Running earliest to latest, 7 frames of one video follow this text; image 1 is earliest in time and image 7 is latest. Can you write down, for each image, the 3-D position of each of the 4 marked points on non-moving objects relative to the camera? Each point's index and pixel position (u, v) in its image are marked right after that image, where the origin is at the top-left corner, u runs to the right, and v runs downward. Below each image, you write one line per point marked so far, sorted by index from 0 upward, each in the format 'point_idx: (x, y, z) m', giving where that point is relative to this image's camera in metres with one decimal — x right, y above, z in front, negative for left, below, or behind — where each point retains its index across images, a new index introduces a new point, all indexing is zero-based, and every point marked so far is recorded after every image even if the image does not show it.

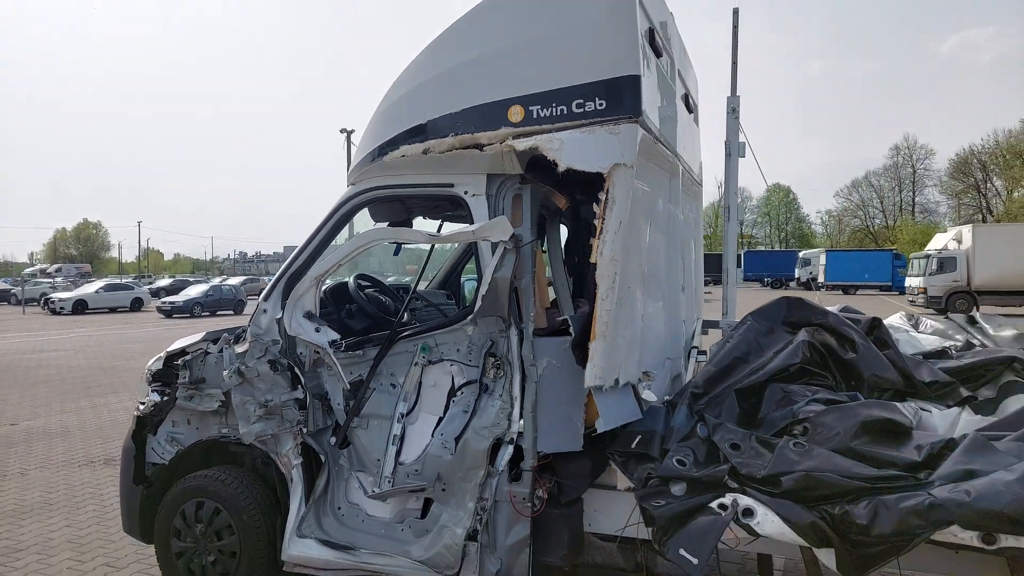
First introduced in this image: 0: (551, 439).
0: (+0.2, -0.7, +3.2) m
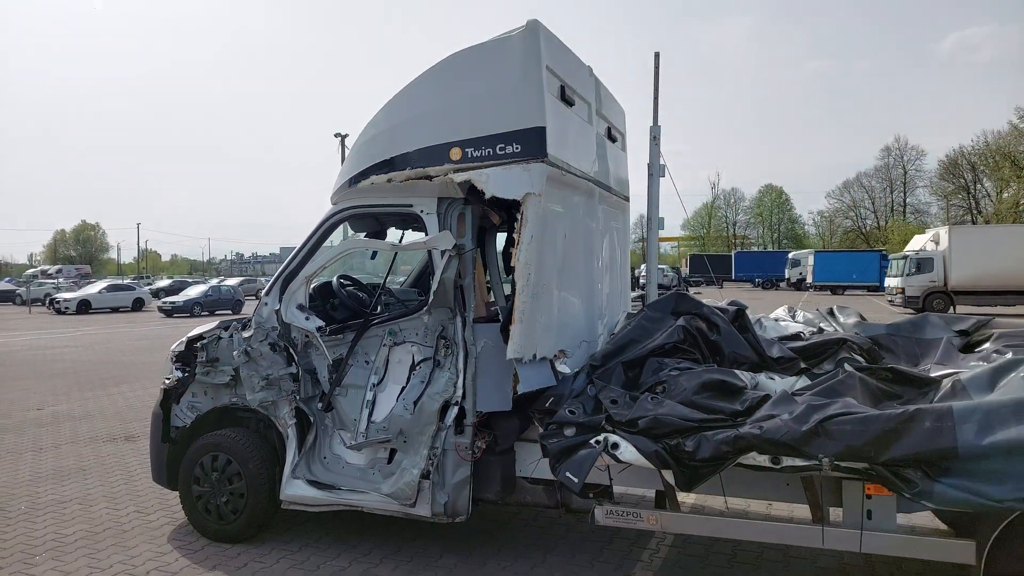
0: (-0.1, -0.6, +4.2) m
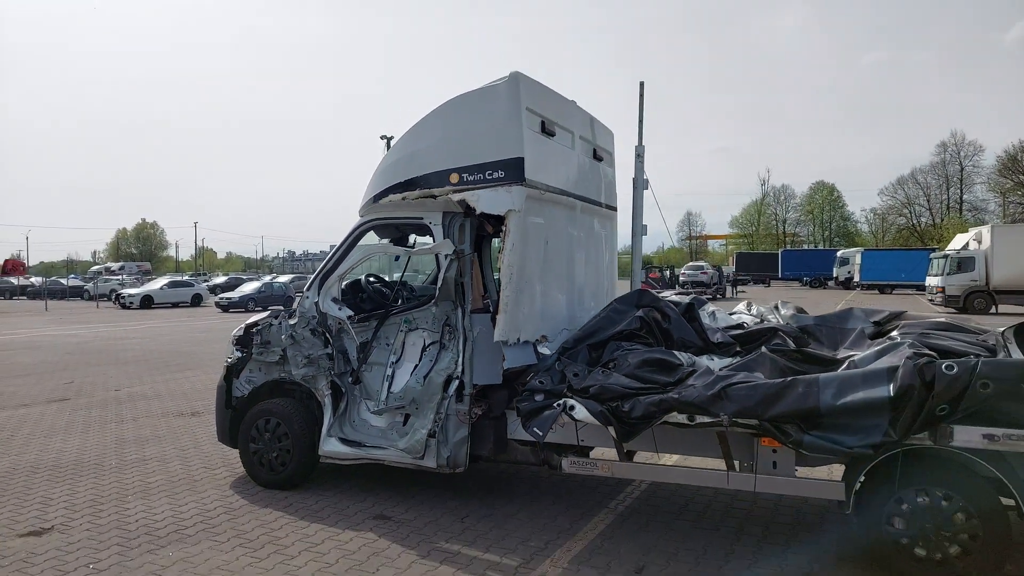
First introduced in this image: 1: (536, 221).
0: (-0.2, -0.6, +5.2) m
1: (+0.2, +0.5, +5.2) m
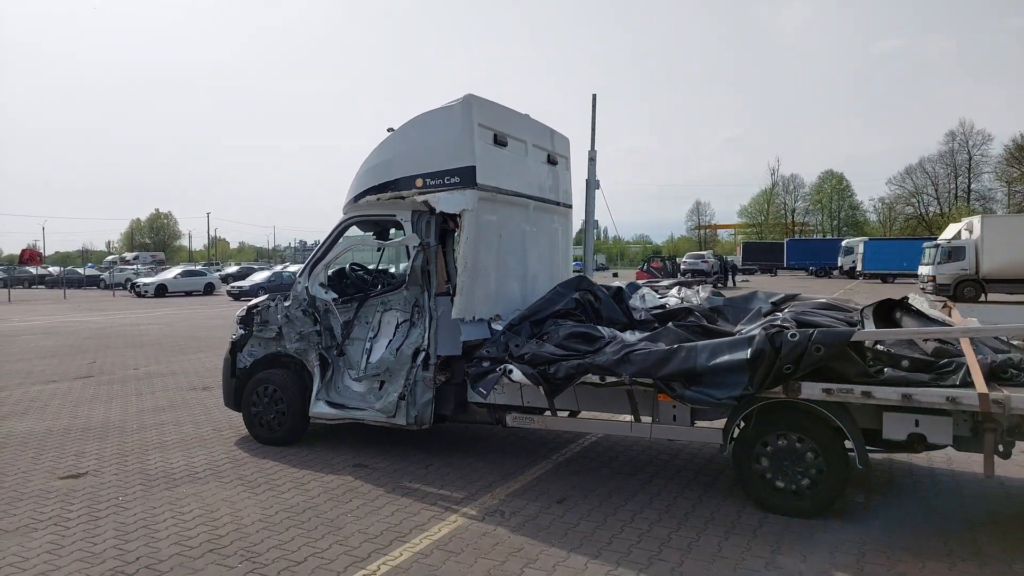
0: (-0.6, -0.5, +6.2) m
1: (-0.2, +0.6, +6.1) m
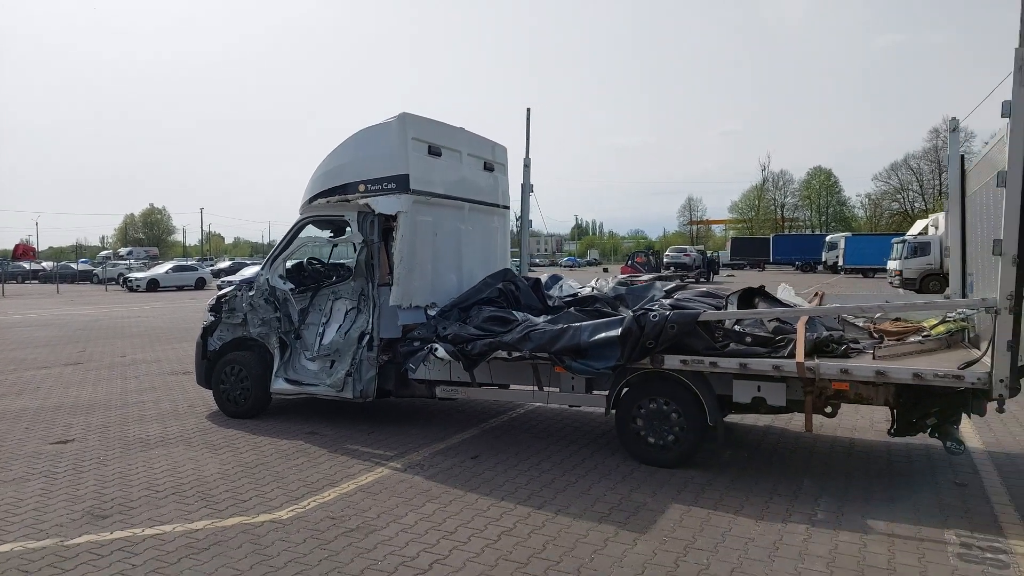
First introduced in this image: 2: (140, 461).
0: (-1.3, -0.4, +7.2) m
1: (-0.9, +0.7, +7.1) m
2: (-3.2, -1.5, +6.3) m
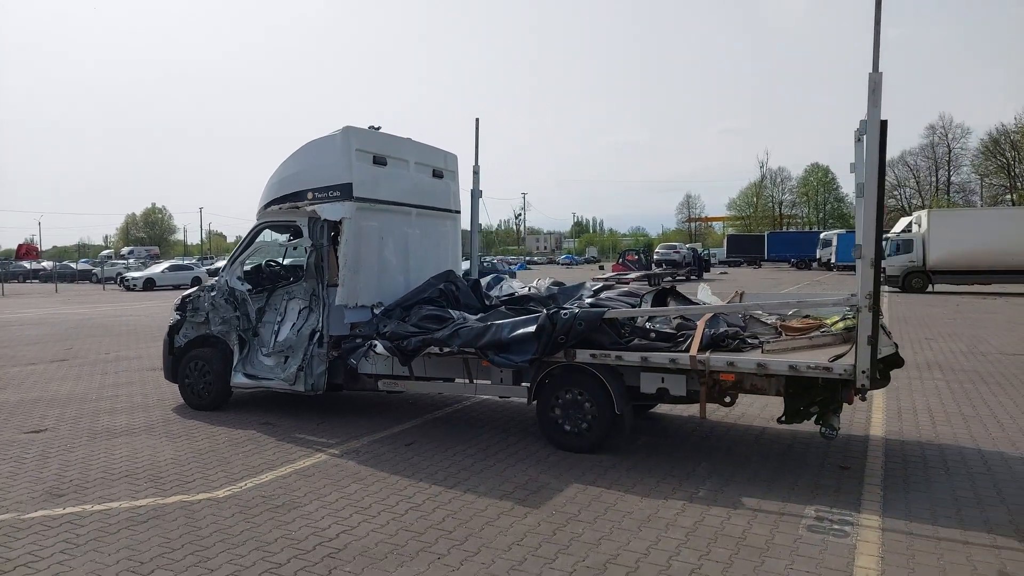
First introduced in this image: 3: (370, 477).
0: (-1.9, -0.4, +7.7) m
1: (-1.5, +0.7, +7.6) m
2: (-3.8, -1.5, +6.8) m
3: (-1.1, -1.5, +5.7) m
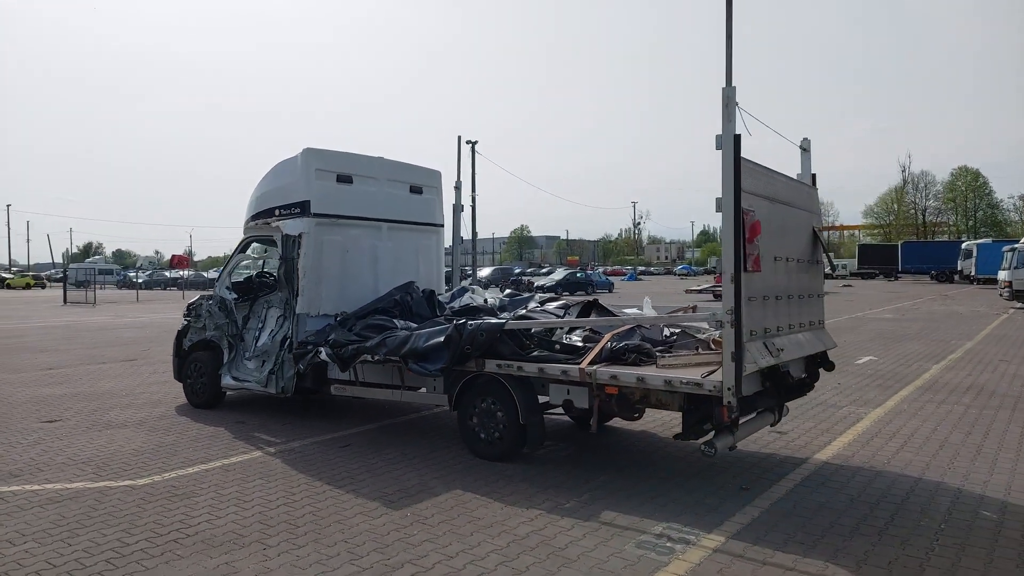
0: (-2.4, -0.5, +8.3) m
1: (-2.0, +0.6, +8.2) m
2: (-4.4, -1.6, +7.7) m
3: (-1.9, -1.6, +6.2) m
